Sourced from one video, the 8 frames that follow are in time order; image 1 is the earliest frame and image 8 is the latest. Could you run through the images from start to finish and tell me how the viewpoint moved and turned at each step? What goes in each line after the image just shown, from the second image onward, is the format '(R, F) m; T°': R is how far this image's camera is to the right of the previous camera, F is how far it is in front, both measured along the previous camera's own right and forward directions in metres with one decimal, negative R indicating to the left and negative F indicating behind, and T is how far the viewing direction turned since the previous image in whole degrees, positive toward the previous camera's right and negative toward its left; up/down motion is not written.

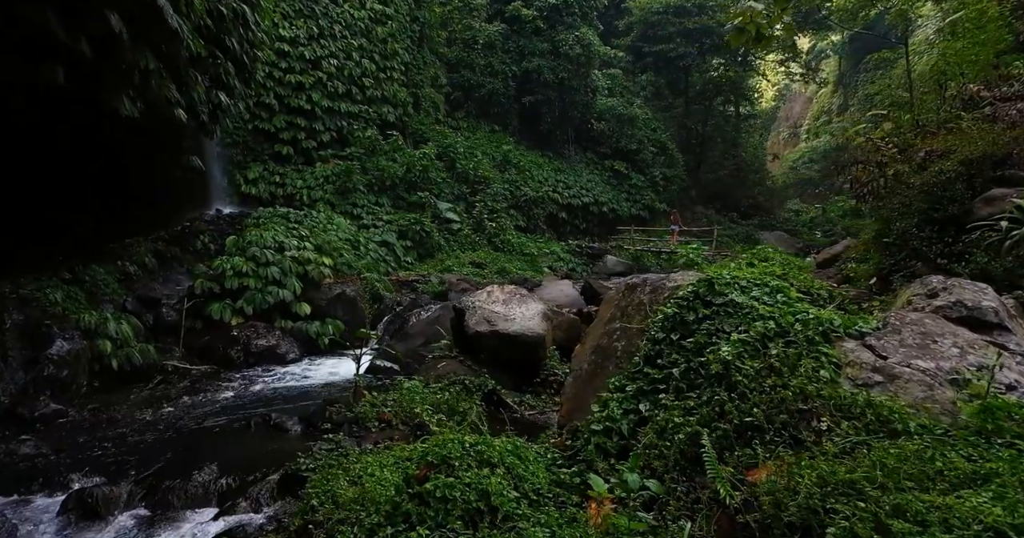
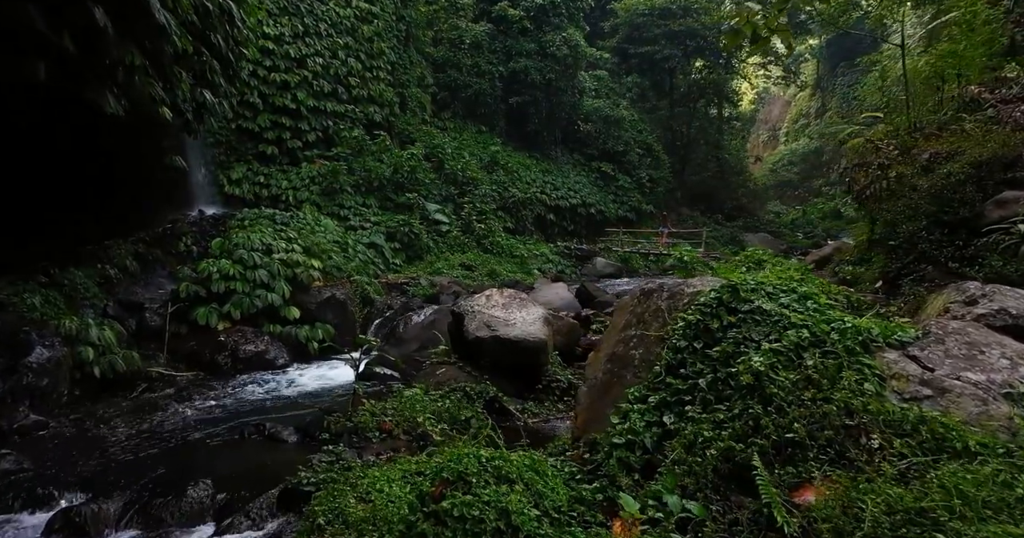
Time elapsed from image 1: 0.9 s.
(-0.2, +0.1) m; +2°
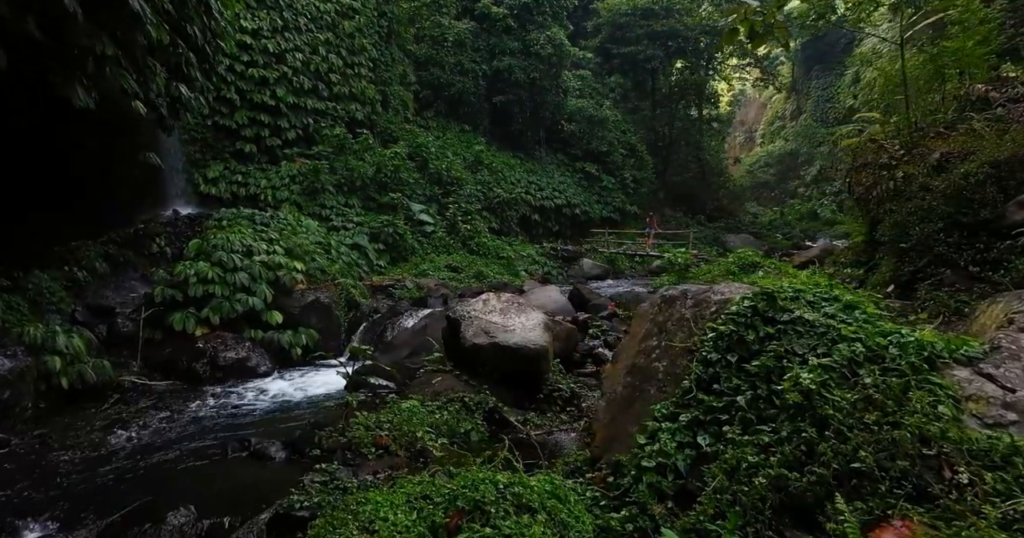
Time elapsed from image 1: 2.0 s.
(-0.2, +0.2) m; +2°
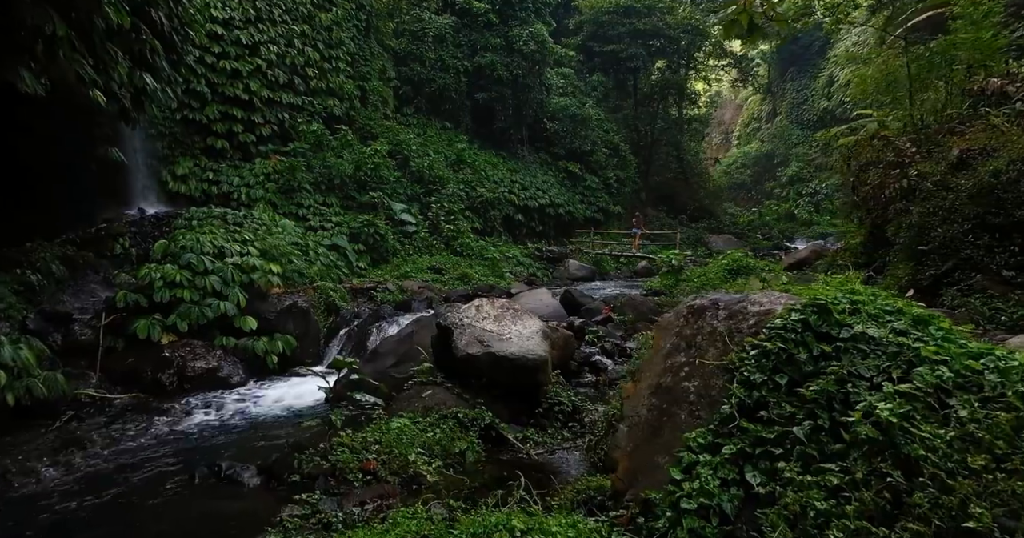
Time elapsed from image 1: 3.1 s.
(-0.1, +0.4) m; +2°
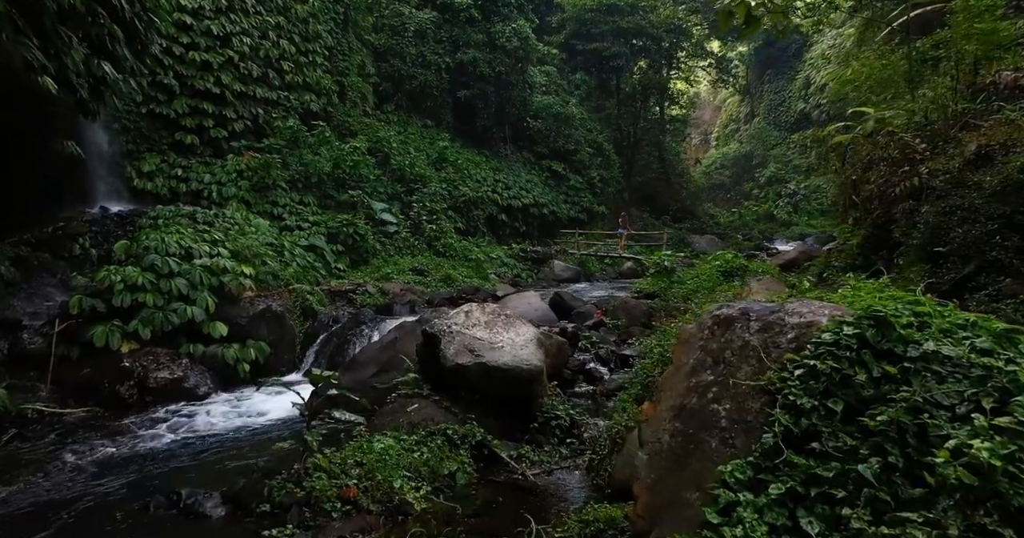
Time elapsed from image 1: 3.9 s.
(-0.1, +0.3) m; +2°
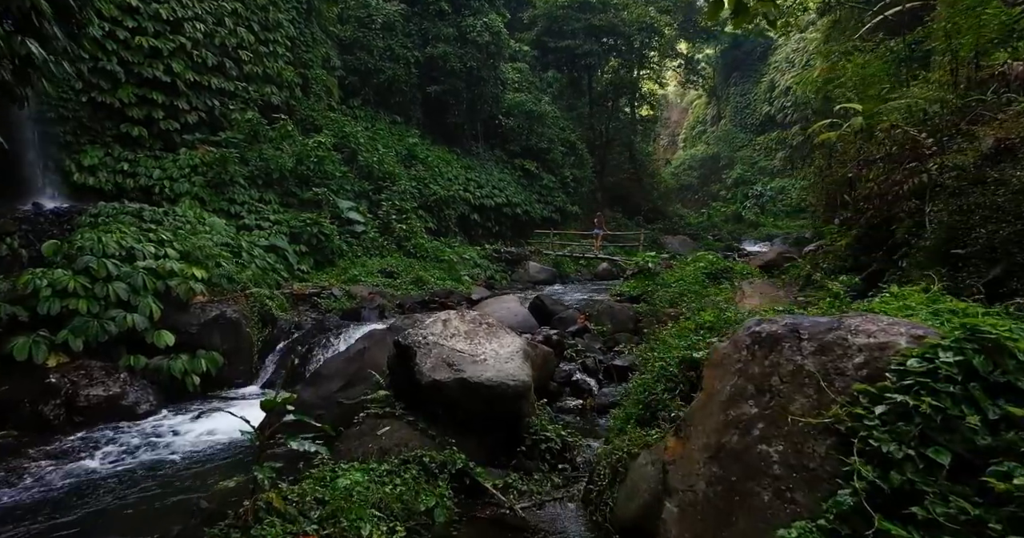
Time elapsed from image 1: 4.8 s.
(-0.1, +0.5) m; +3°
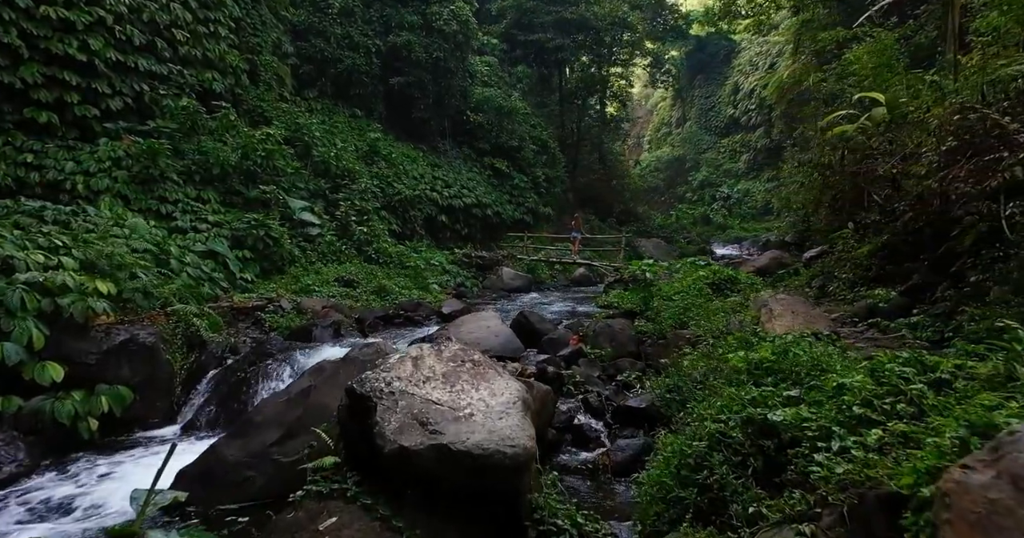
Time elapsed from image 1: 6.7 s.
(-0.2, +1.1) m; +4°
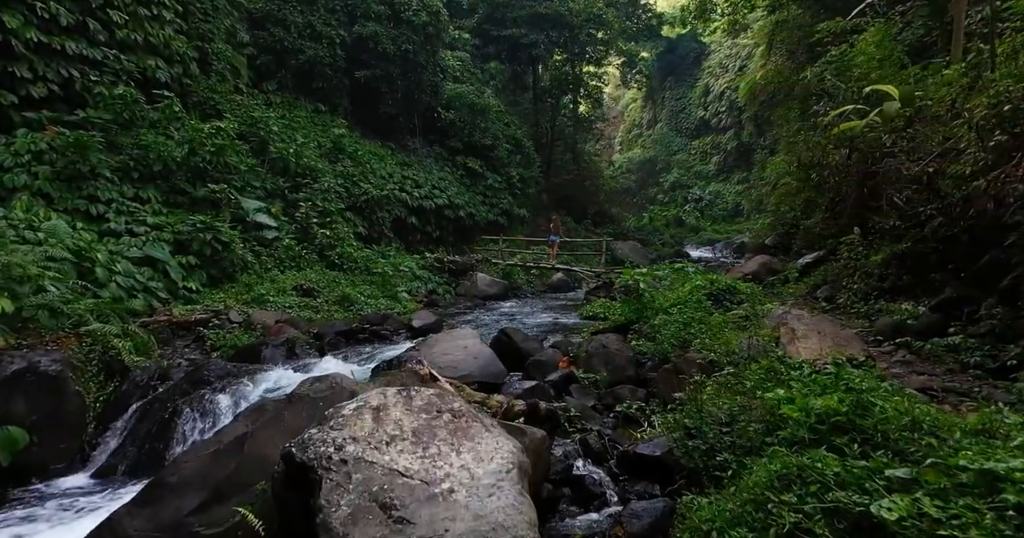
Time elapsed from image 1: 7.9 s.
(-0.1, +0.8) m; +3°
